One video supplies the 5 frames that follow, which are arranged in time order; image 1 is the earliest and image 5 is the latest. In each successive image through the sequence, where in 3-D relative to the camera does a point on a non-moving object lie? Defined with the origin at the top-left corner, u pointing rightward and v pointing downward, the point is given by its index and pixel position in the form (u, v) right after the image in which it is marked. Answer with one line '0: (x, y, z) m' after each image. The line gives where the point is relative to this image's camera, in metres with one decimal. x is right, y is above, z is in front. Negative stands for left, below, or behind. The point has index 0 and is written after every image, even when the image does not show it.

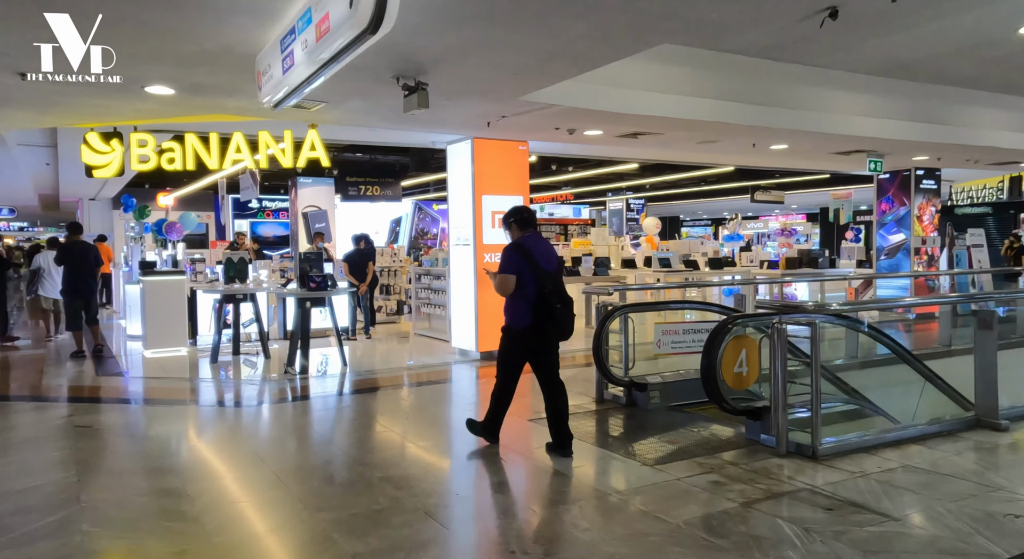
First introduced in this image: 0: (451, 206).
0: (-0.7, +0.9, +9.3) m
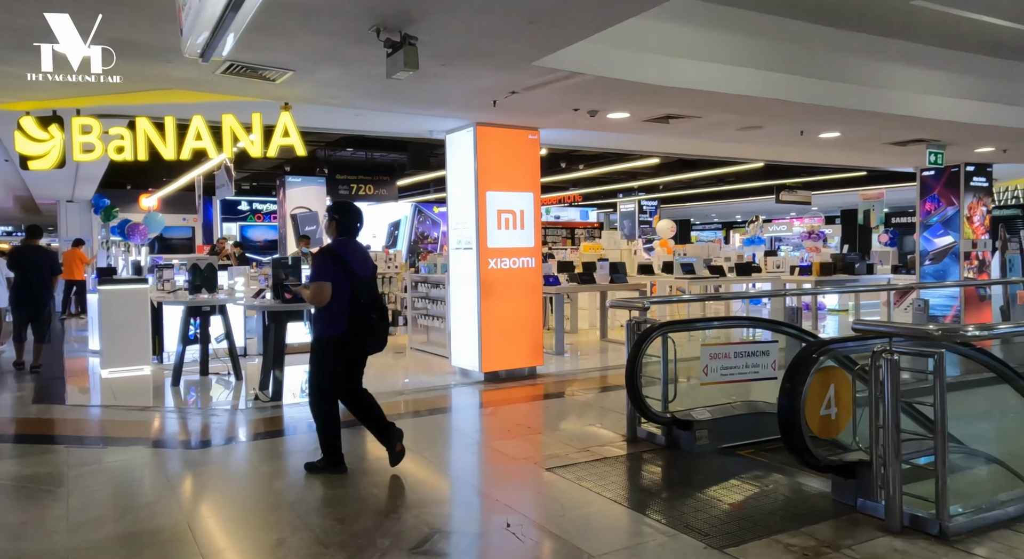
0: (-0.6, +0.8, +8.1) m
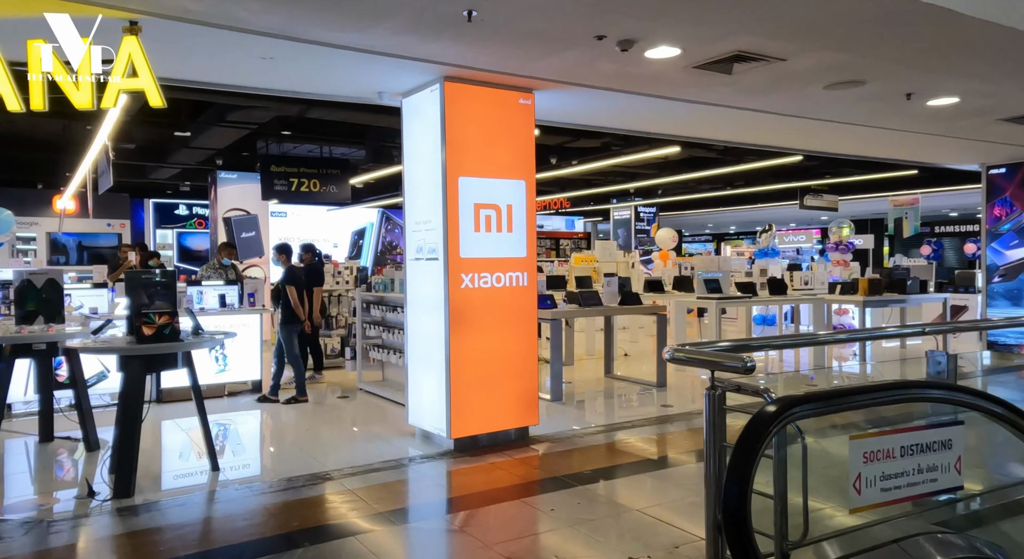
0: (-0.7, +0.6, +5.7) m
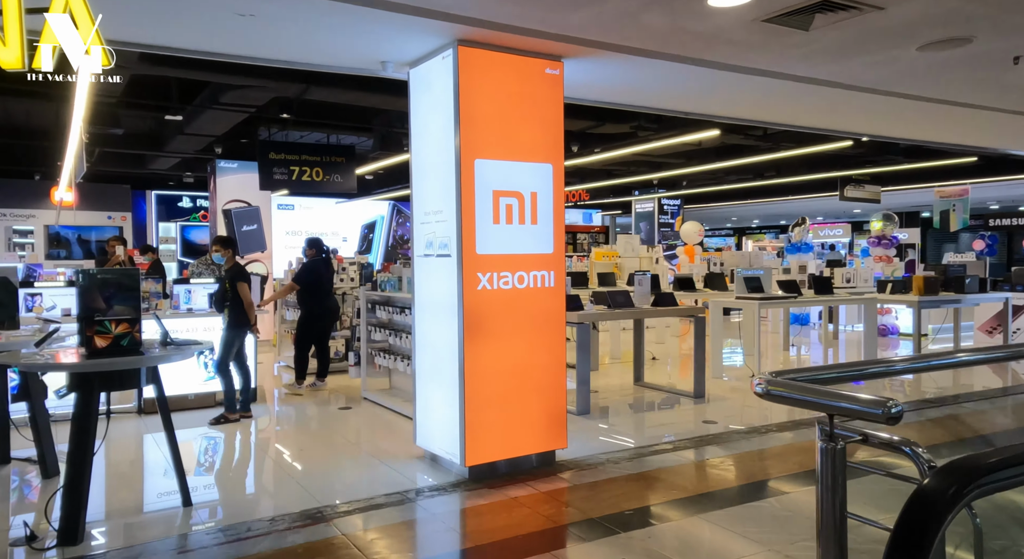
0: (-0.6, +0.6, +4.9) m
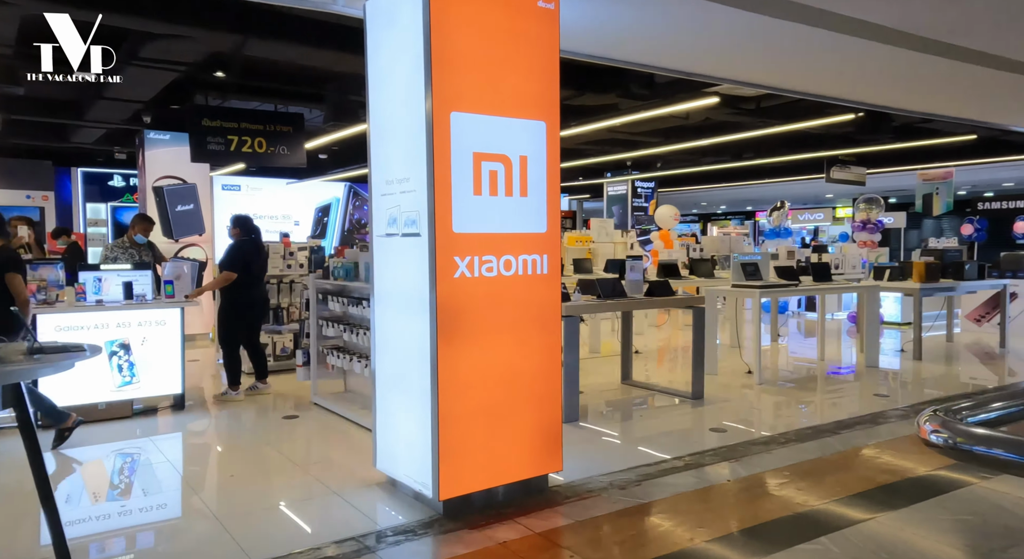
0: (-0.7, +0.7, +3.9) m
